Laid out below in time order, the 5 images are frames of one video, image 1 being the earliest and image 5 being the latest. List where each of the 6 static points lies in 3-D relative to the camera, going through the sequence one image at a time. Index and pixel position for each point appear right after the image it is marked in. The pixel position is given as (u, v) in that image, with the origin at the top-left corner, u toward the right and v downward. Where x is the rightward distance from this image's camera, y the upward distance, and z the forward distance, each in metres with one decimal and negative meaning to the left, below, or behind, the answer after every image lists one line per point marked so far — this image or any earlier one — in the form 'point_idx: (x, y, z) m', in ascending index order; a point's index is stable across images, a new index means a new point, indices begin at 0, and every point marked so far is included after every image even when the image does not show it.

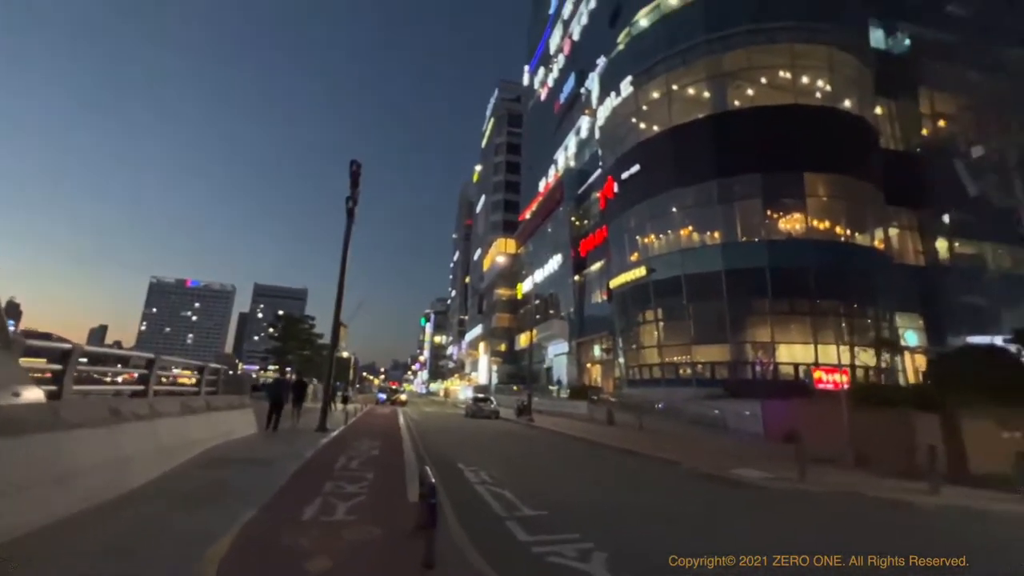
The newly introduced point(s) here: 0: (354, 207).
0: (-6.9, +3.5, +19.3) m
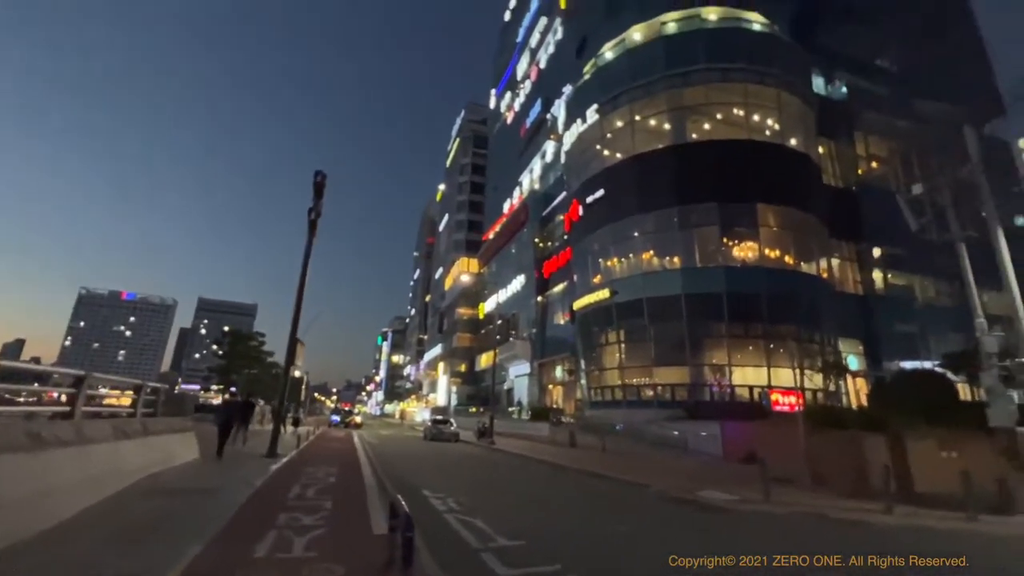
0: (-8.2, +2.9, +18.6) m
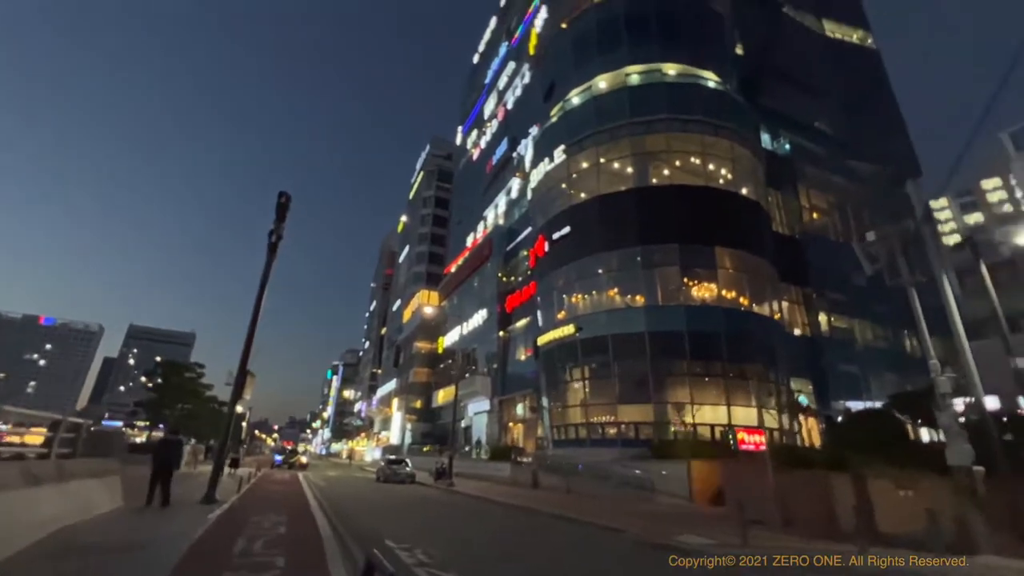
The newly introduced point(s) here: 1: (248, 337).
0: (-9.3, +1.9, +17.5) m
1: (-9.7, -1.8, +16.4) m
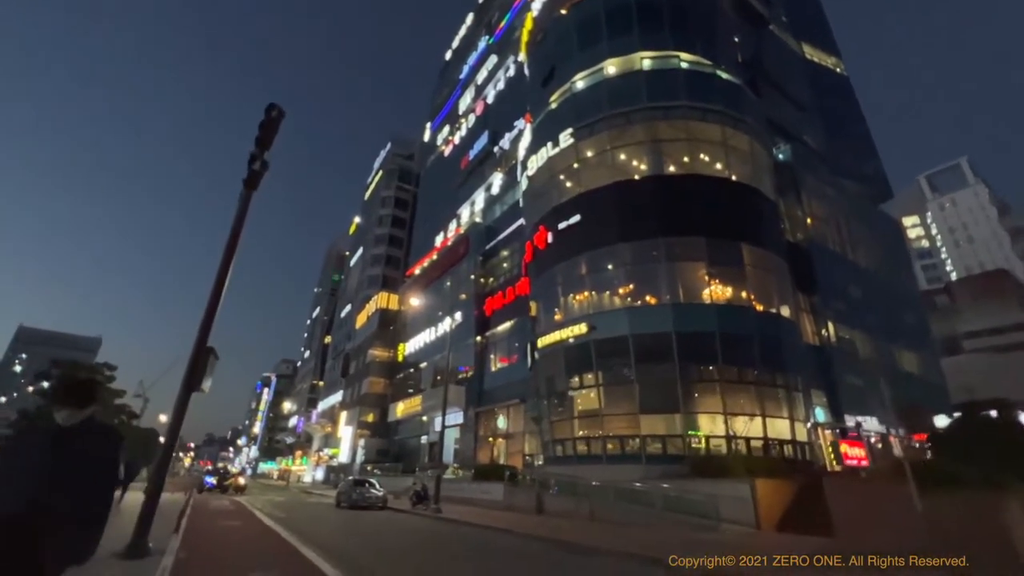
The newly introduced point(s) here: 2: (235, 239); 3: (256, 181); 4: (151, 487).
0: (-6.9, +3.4, +12.3) m
1: (-7.3, -0.3, +11.0) m
2: (-6.5, +1.4, +10.8) m
3: (-7.0, +3.1, +12.3) m
4: (-8.0, -4.5, +9.9) m
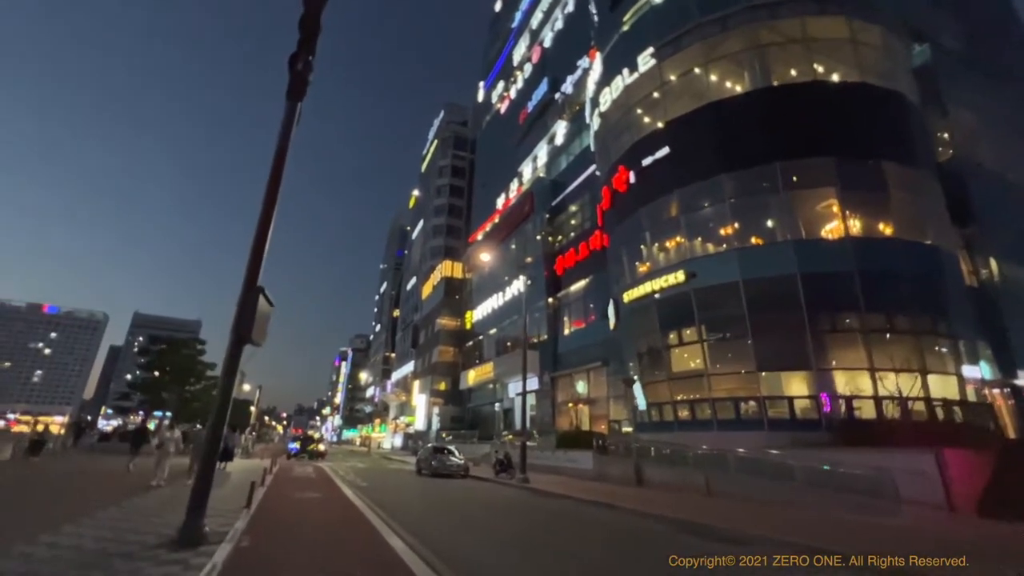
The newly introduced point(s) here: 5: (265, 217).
0: (-4.5, +4.9, +9.7) m
1: (-4.9, +1.2, +8.7) m
2: (-4.2, +2.8, +8.2) m
3: (-4.6, +4.6, +9.7) m
4: (-5.5, -3.1, +7.9) m
5: (-4.9, +1.4, +8.7) m
